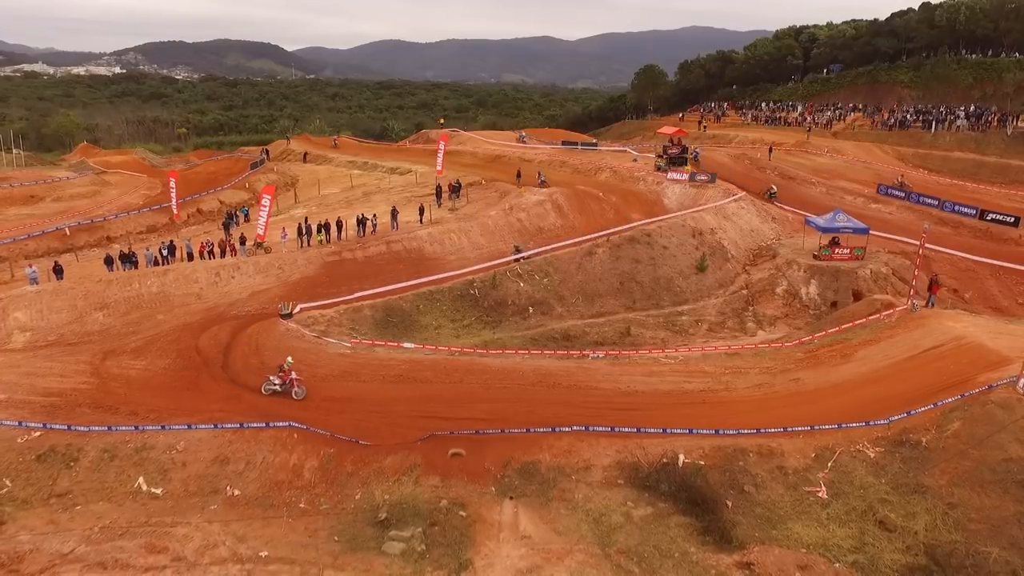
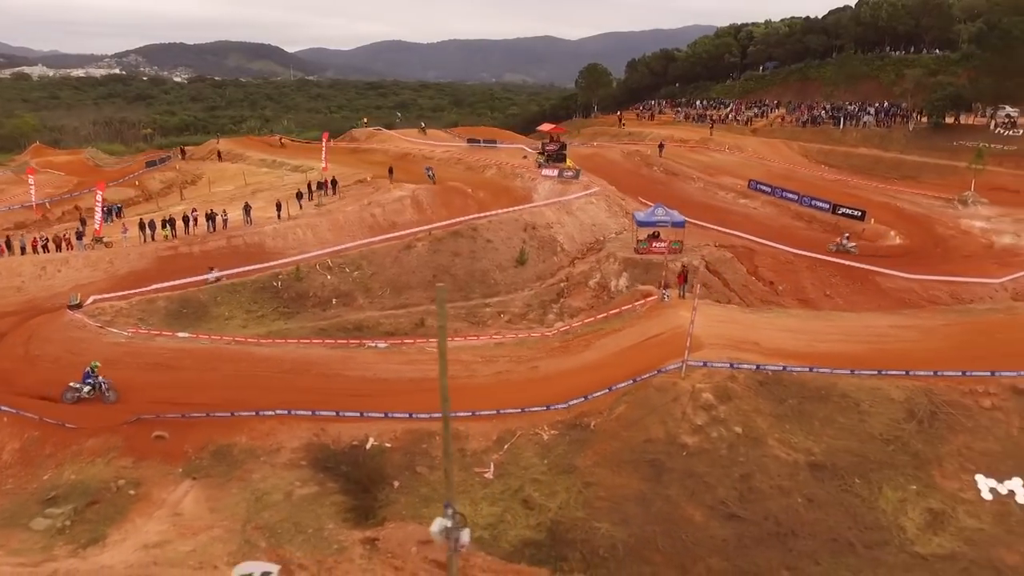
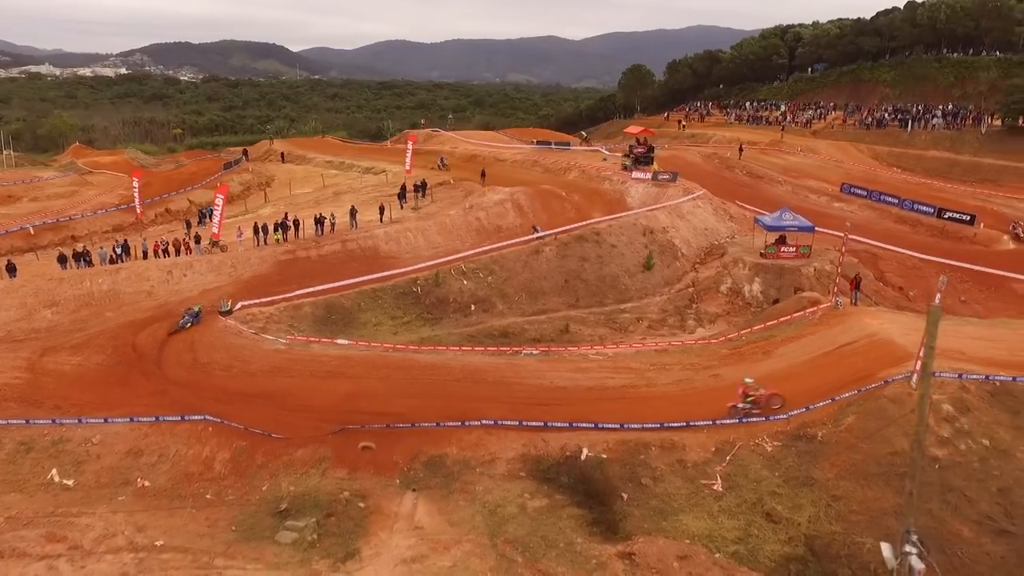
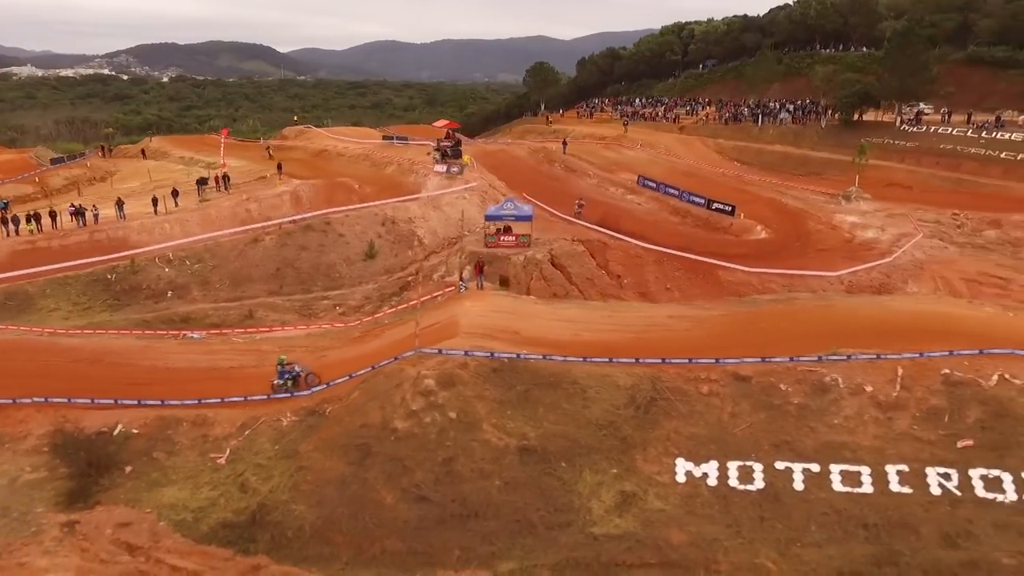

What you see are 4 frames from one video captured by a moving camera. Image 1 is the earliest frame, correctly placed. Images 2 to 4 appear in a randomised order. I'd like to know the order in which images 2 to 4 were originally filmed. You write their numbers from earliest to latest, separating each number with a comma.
3, 2, 4
